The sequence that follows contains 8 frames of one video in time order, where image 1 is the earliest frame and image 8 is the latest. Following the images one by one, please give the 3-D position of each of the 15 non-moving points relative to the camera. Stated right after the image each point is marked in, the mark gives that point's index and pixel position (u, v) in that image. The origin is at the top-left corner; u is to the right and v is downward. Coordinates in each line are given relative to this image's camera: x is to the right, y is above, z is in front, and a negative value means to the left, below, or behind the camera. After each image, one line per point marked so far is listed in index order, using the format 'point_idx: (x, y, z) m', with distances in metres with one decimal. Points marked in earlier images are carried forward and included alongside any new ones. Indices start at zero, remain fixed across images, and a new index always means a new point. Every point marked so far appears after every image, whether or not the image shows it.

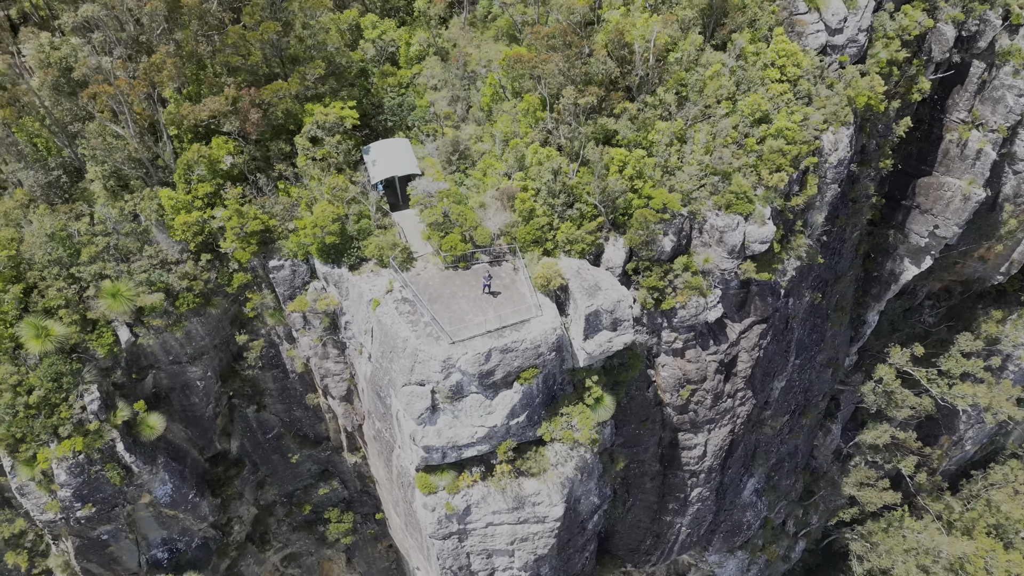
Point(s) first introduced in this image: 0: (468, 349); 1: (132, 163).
0: (-1.2, -1.6, +17.9) m
1: (-9.9, +3.2, +19.2) m
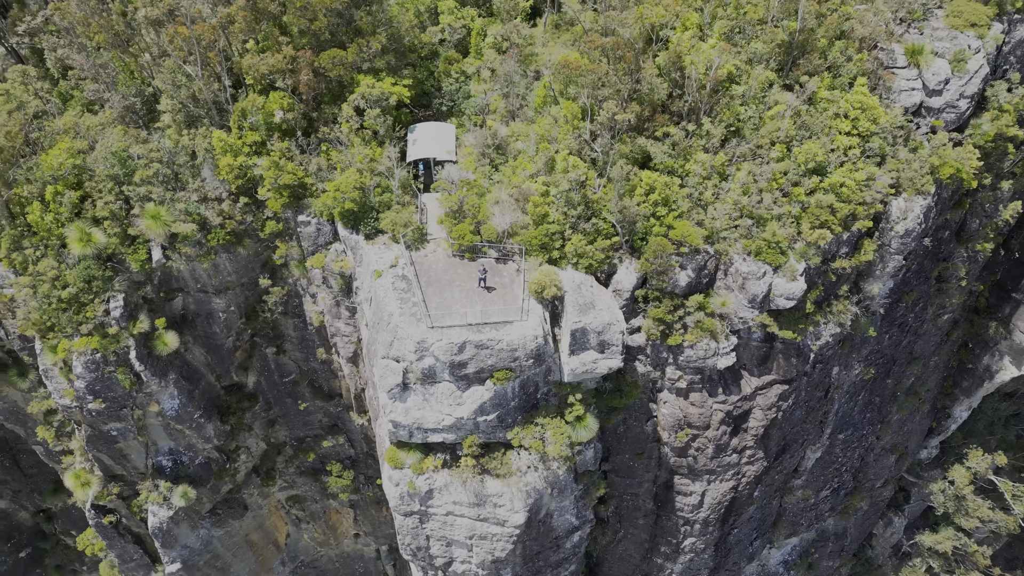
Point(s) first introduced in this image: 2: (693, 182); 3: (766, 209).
0: (-1.8, -1.3, +18.2) m
1: (-8.9, +5.2, +20.9) m
2: (+4.6, +2.7, +19.8) m
3: (+6.8, +2.1, +19.8) m
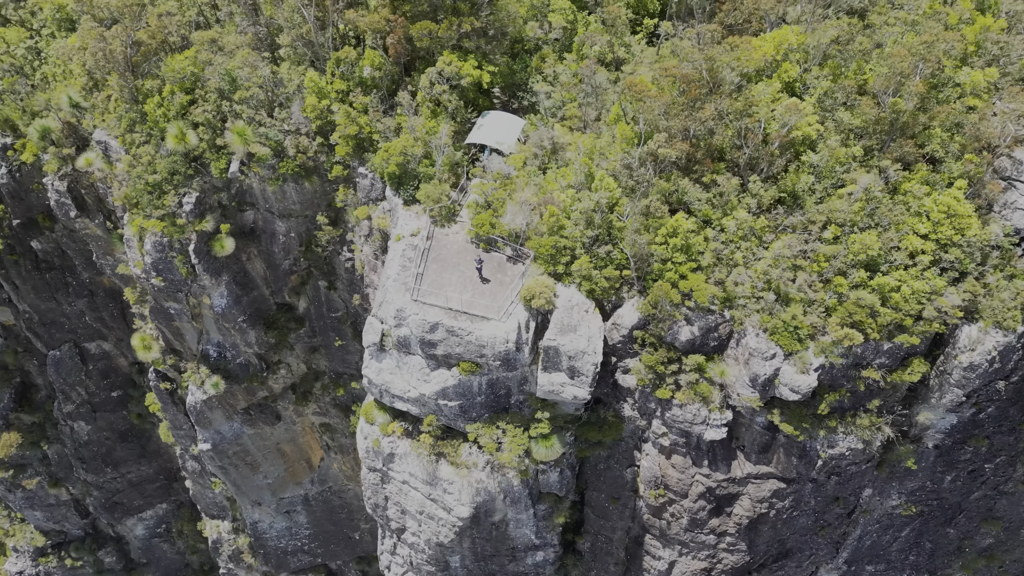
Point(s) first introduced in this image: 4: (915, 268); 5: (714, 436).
0: (-2.4, -0.7, +18.7) m
1: (-6.4, +7.5, +22.8) m
2: (+5.1, +1.2, +18.6) m
3: (+7.0, 0.0, +18.1) m
4: (+9.7, +0.5, +17.9) m
5: (+5.4, -3.9, +19.7) m
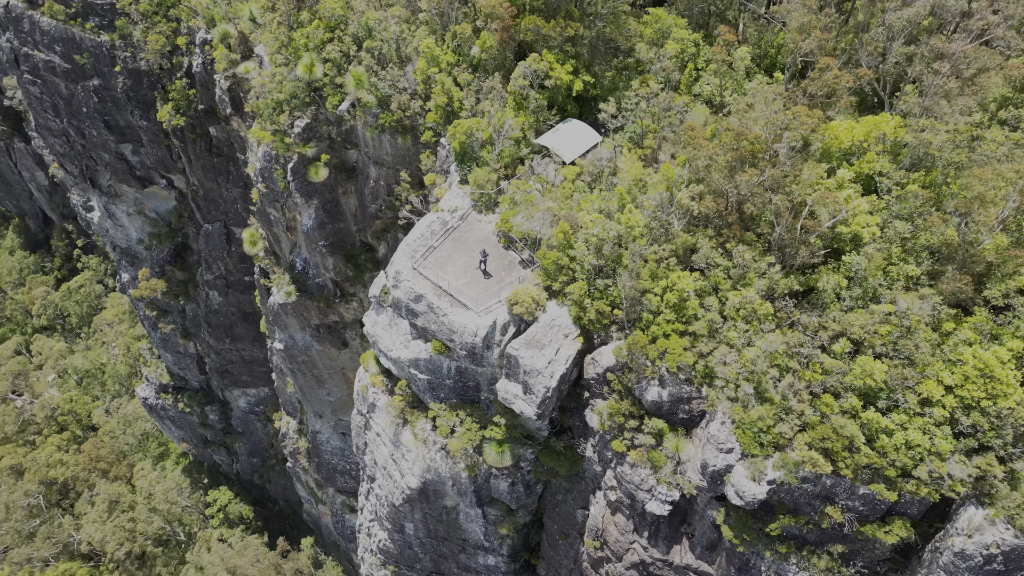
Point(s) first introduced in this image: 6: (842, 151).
0: (-2.6, +0.2, +19.4) m
1: (-2.5, +9.0, +24.2) m
2: (+4.7, -0.6, +17.3) m
3: (+5.9, -2.3, +16.4) m
4: (+8.5, -2.7, +15.5) m
5: (+3.6, -5.5, +18.5) m
6: (+7.9, +3.3, +17.8) m
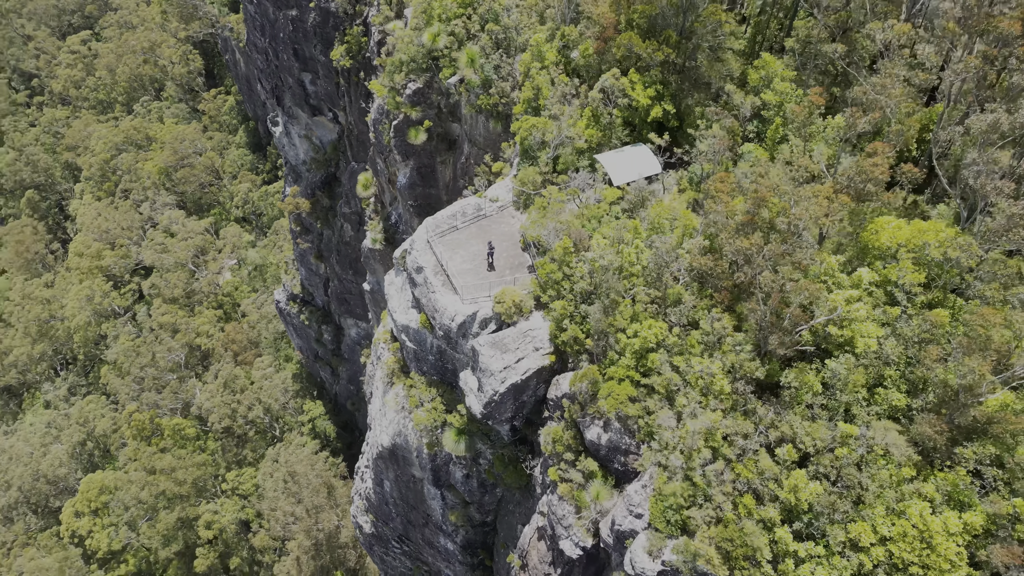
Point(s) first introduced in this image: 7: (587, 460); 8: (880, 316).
0: (-2.5, +1.0, +20.1) m
1: (+1.5, +9.1, +24.4) m
2: (+3.5, -1.8, +16.3) m
3: (+3.9, -3.8, +15.2) m
4: (+6.0, -5.0, +13.6) m
5: (+1.3, -6.3, +17.9) m
6: (+7.8, +0.8, +15.9) m
7: (+1.8, -4.0, +17.3) m
8: (+7.5, -0.5, +15.1) m
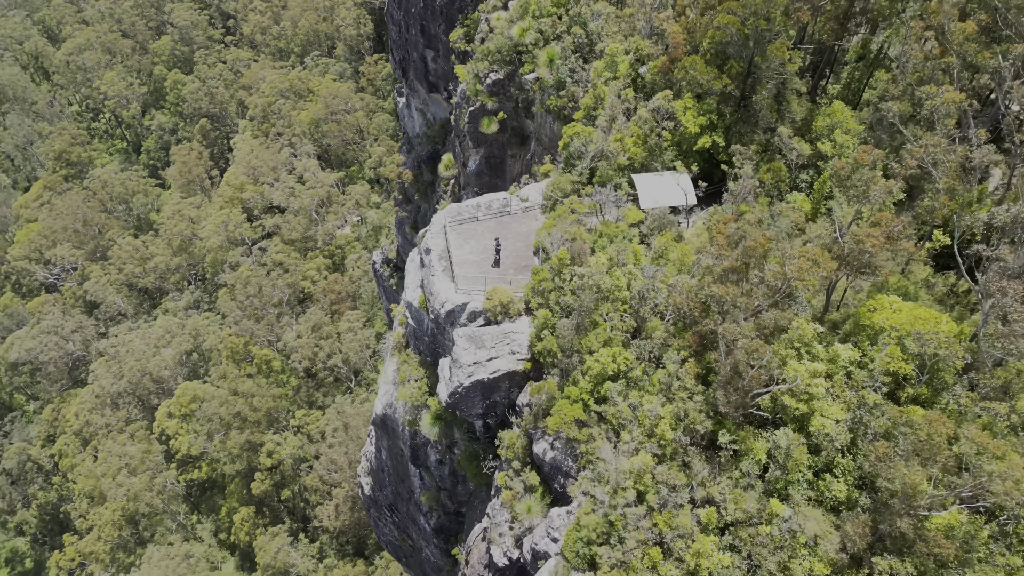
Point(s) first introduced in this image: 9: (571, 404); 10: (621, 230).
0: (-2.1, +1.5, +20.5) m
1: (+4.1, +8.5, +23.8) m
2: (+2.4, -2.5, +15.7) m
3: (+2.2, -4.5, +14.6) m
4: (+3.6, -6.0, +12.7) m
5: (-0.4, -6.4, +17.8) m
6: (+7.0, -0.8, +14.6) m
7: (+0.4, -4.3, +17.0) m
8: (+6.3, -2.0, +13.9) m
9: (+1.3, -2.5, +16.3) m
10: (+2.8, +1.5, +19.2) m
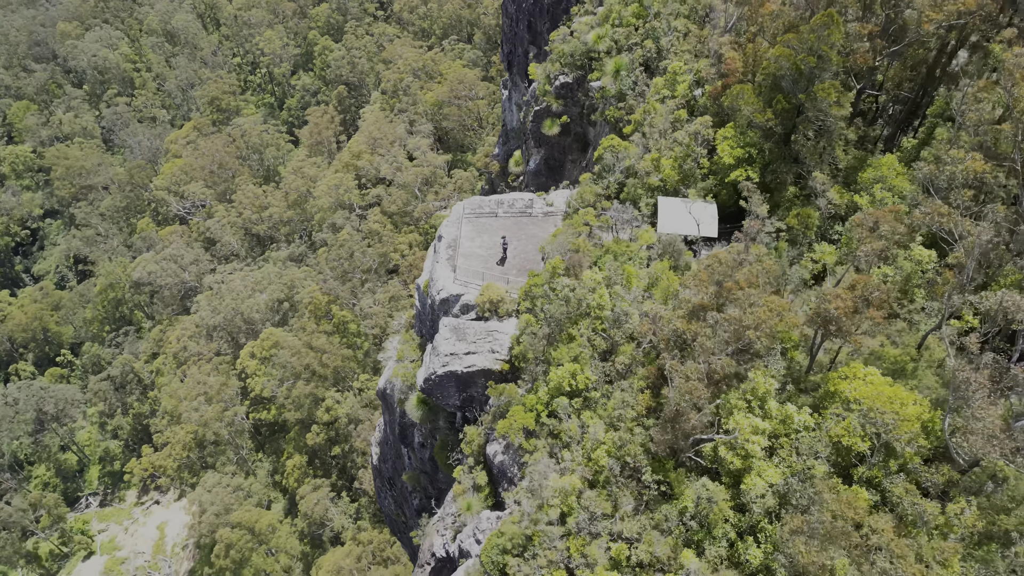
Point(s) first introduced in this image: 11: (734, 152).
0: (-1.7, +1.8, +20.8) m
1: (+6.1, +7.6, +23.1) m
2: (+1.3, -2.8, +15.5) m
3: (+0.5, -4.7, +14.4) m
4: (+1.4, -6.5, +12.4) m
5: (-1.8, -6.2, +17.9) m
6: (+5.9, -2.0, +13.6) m
7: (-0.8, -4.3, +17.1) m
8: (+4.9, -3.0, +13.0) m
9: (+0.3, -2.7, +16.2) m
10: (+2.9, +1.0, +18.8) m
11: (+5.8, +3.5, +19.4) m
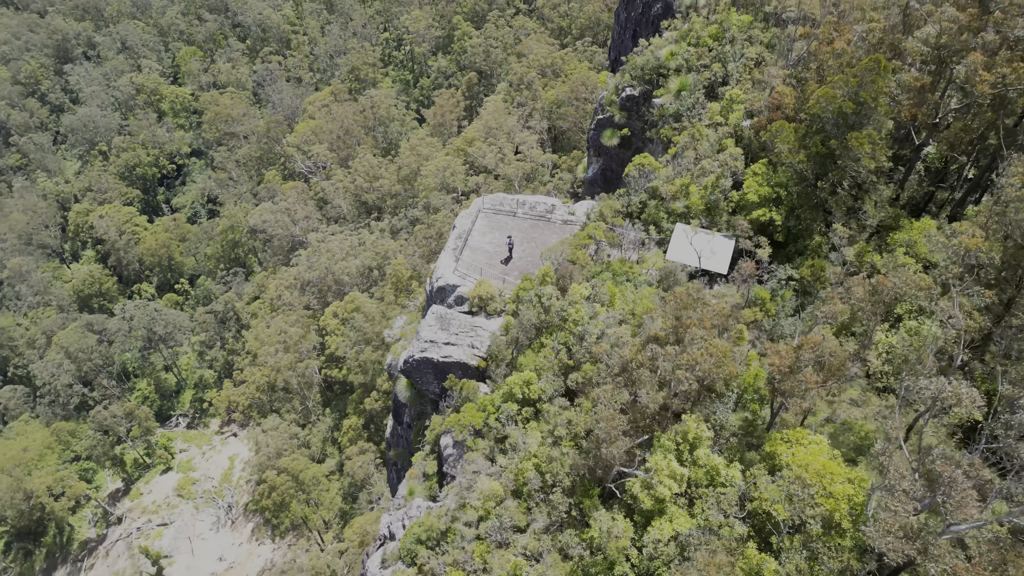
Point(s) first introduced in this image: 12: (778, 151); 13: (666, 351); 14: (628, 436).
0: (-1.2, +2.0, +21.0) m
1: (+7.8, +6.3, +22.1) m
2: (+0.1, -3.0, +15.3) m
3: (-1.2, -4.7, +14.4) m
4: (-0.9, -6.5, +12.3) m
5: (-3.2, -5.8, +18.3) m
6: (+4.4, -2.9, +12.8) m
7: (-2.0, -4.0, +17.2) m
8: (+3.2, -3.8, +12.4) m
9: (-0.7, -2.7, +16.2) m
10: (+2.8, +0.4, +18.3) m
11: (+6.2, +2.4, +18.5) m
12: (+6.6, +3.5, +18.6) m
13: (+2.9, -1.2, +13.4) m
14: (+2.2, -2.7, +13.1) m
